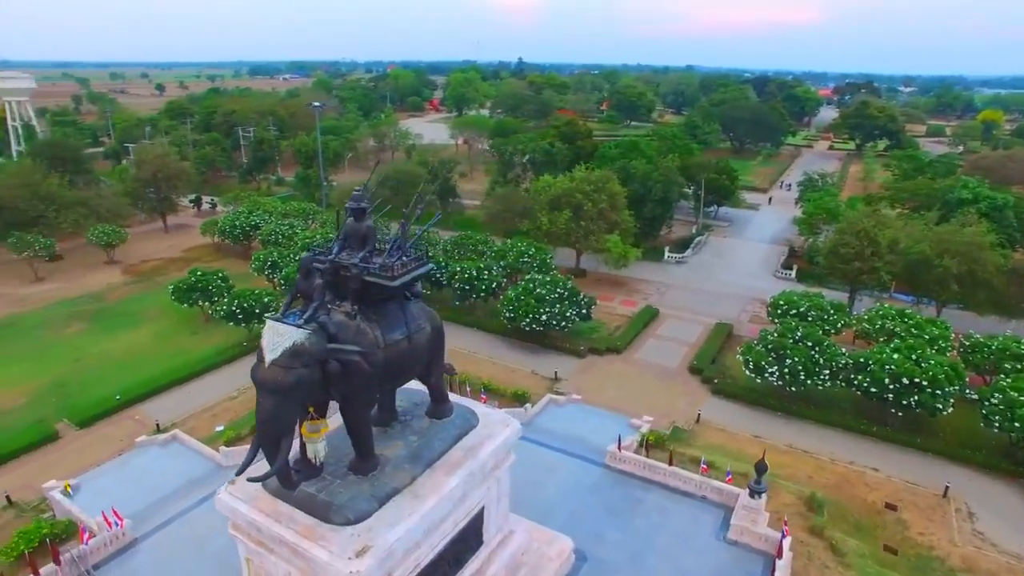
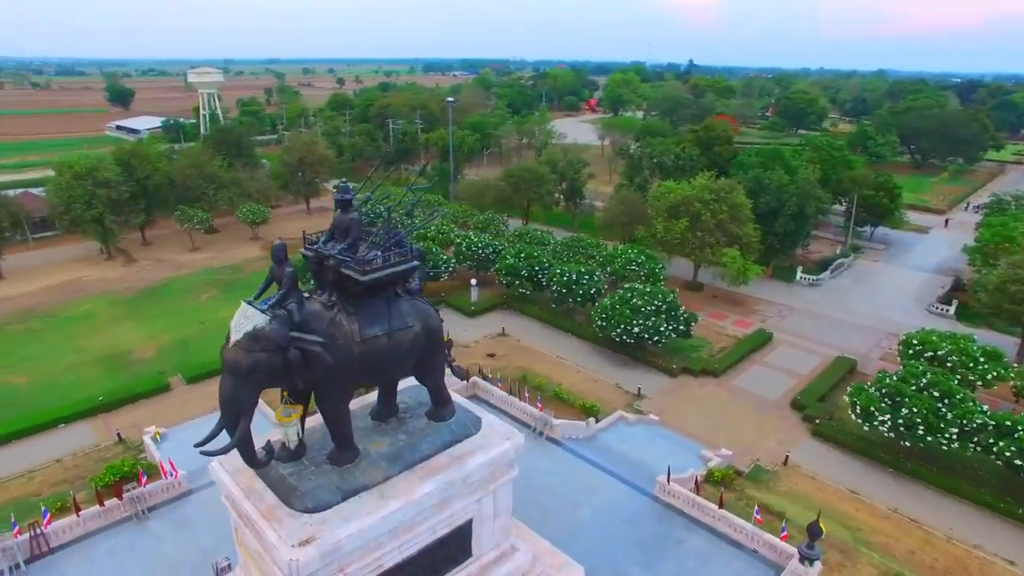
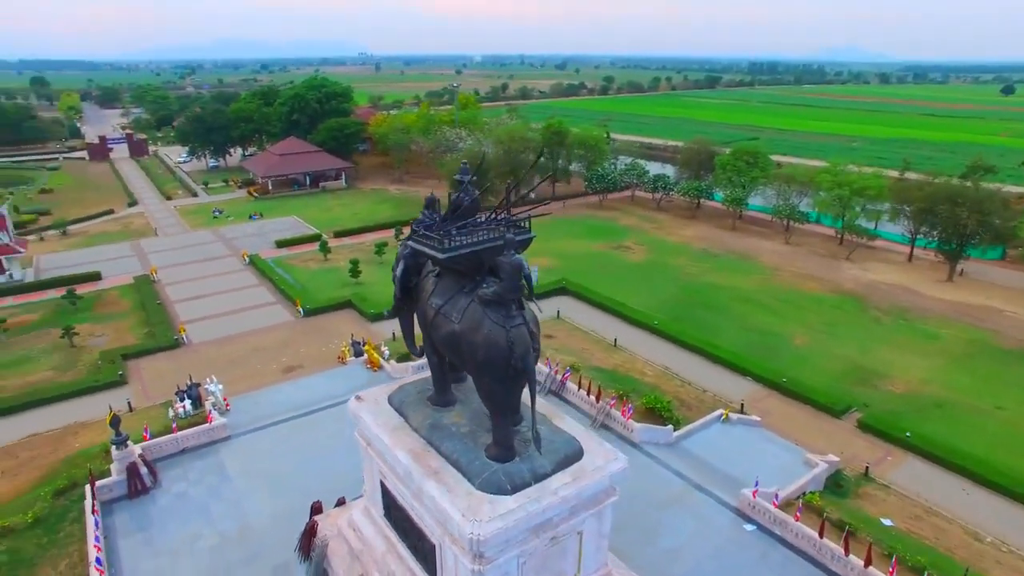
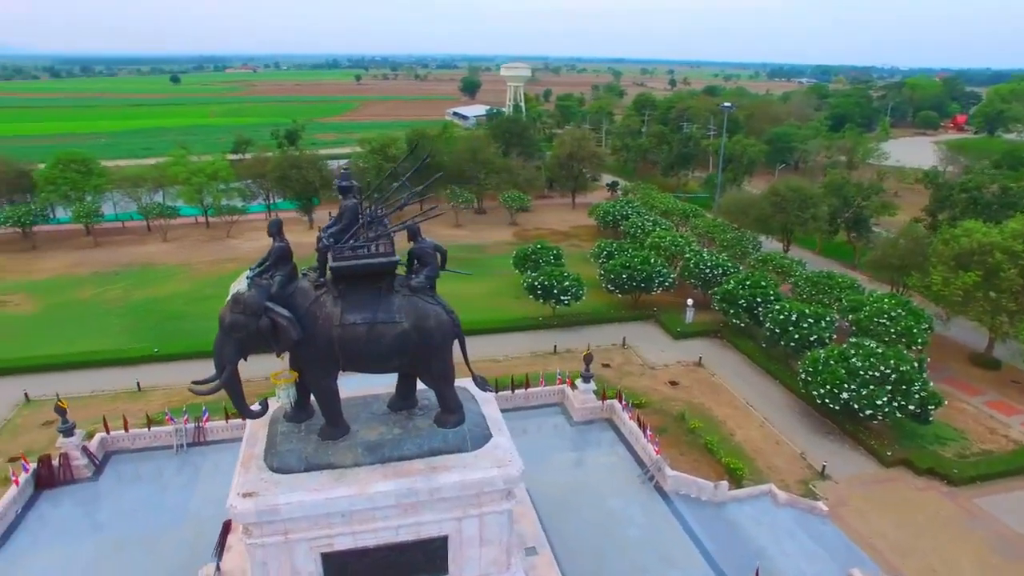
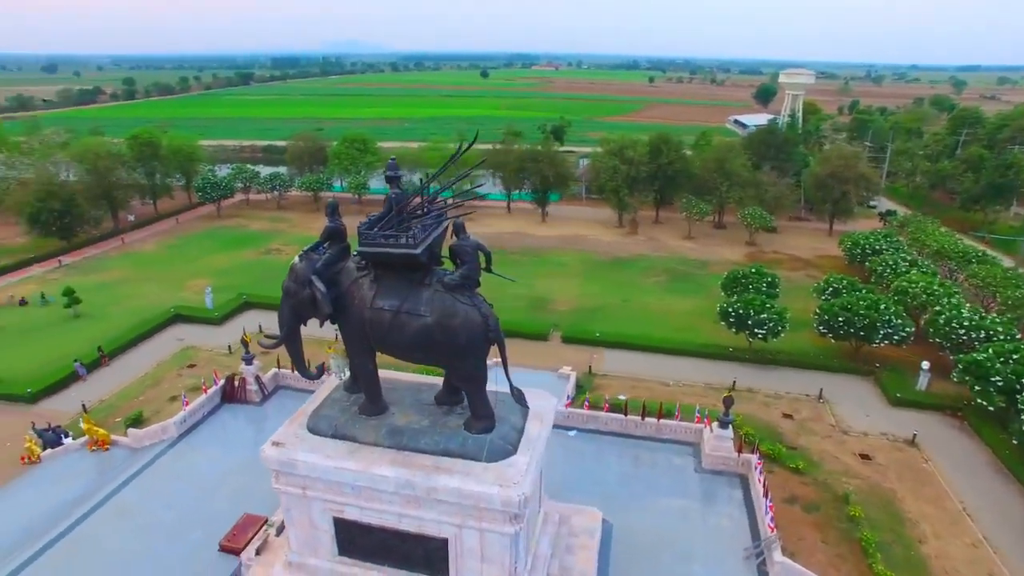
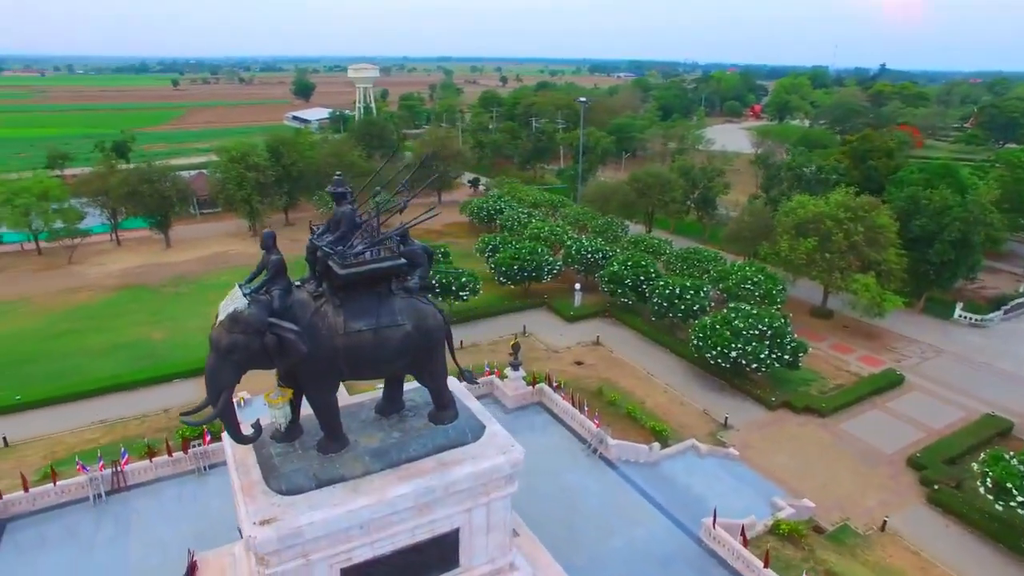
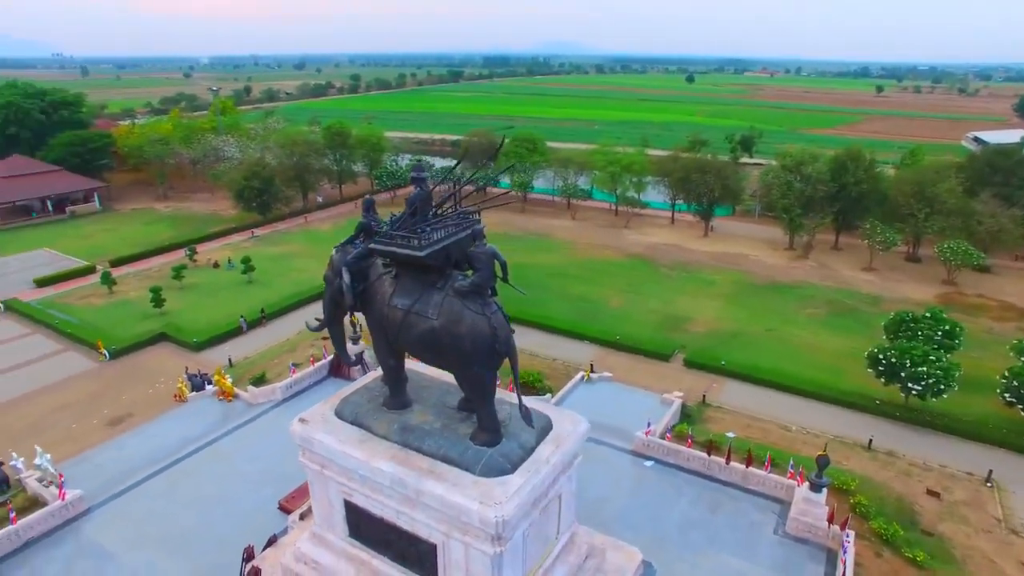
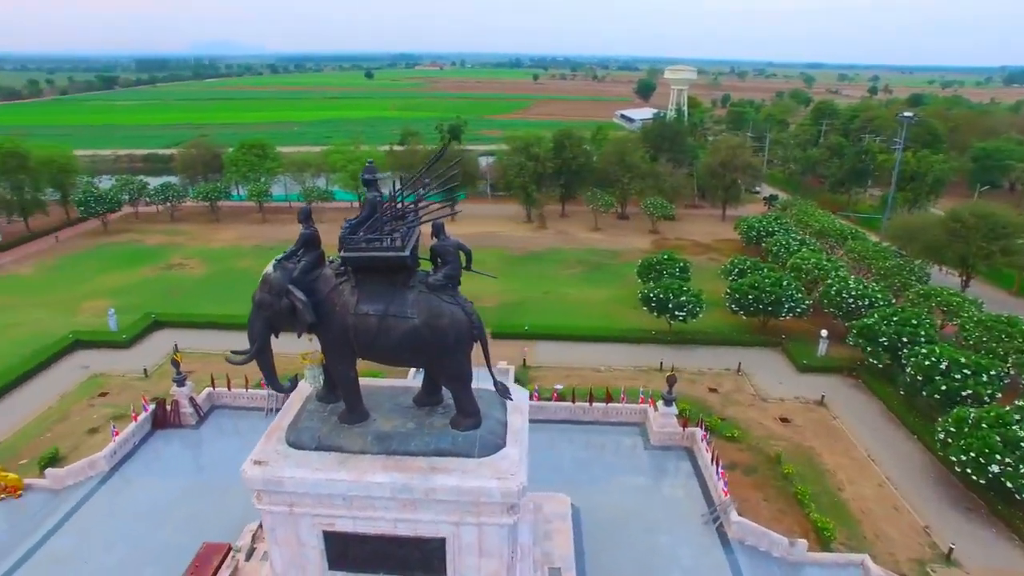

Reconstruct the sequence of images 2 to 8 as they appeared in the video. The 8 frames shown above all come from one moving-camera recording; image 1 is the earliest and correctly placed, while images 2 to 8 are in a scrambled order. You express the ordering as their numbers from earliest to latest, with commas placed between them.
2, 6, 4, 8, 5, 7, 3
